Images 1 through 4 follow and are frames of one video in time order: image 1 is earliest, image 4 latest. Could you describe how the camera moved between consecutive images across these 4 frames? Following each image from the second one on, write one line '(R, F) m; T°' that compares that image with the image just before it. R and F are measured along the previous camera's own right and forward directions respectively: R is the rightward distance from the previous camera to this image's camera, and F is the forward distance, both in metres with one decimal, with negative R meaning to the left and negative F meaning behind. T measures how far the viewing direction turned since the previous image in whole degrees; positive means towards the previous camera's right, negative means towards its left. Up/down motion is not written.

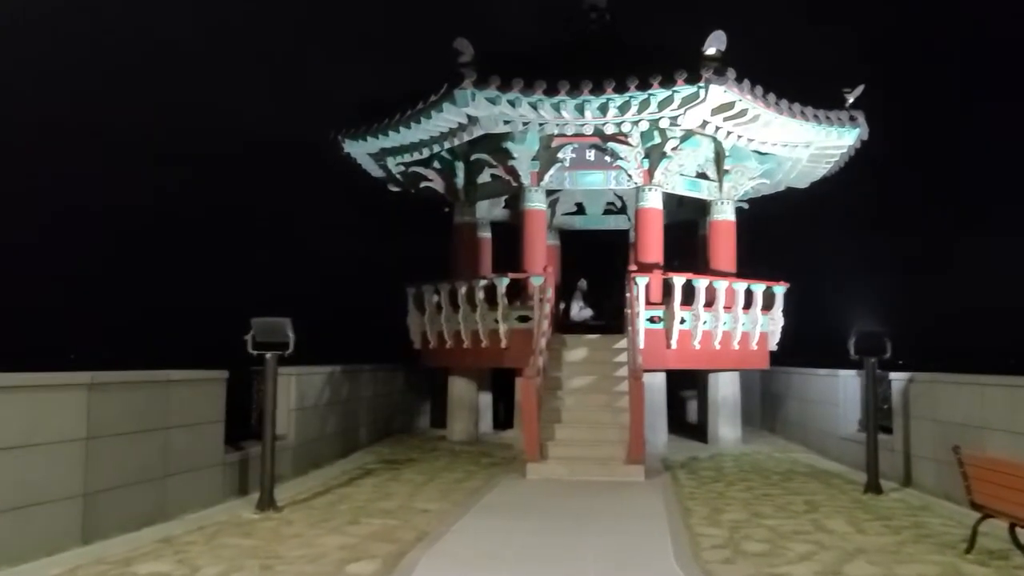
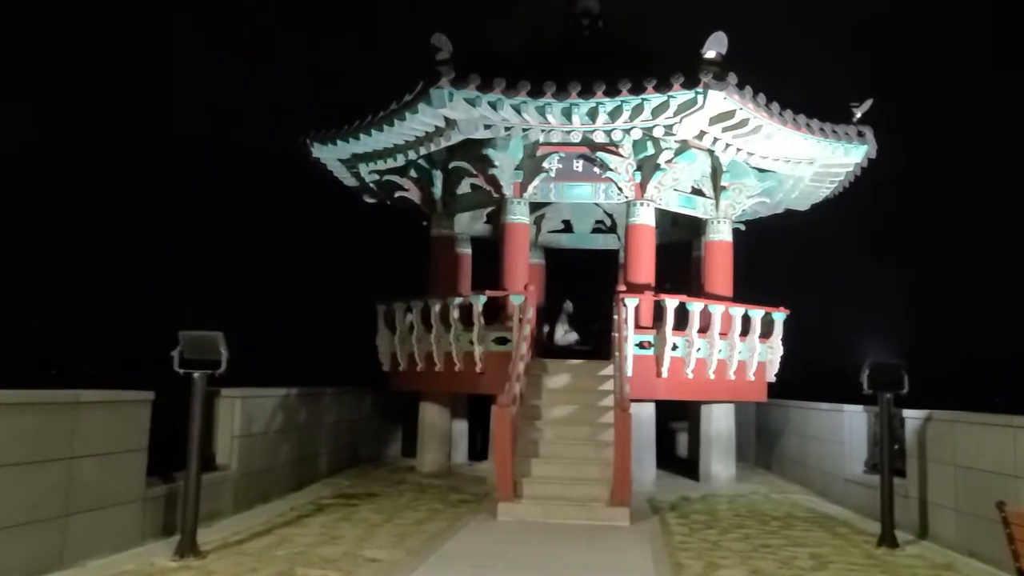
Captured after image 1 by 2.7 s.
(+0.2, +1.1) m; +1°
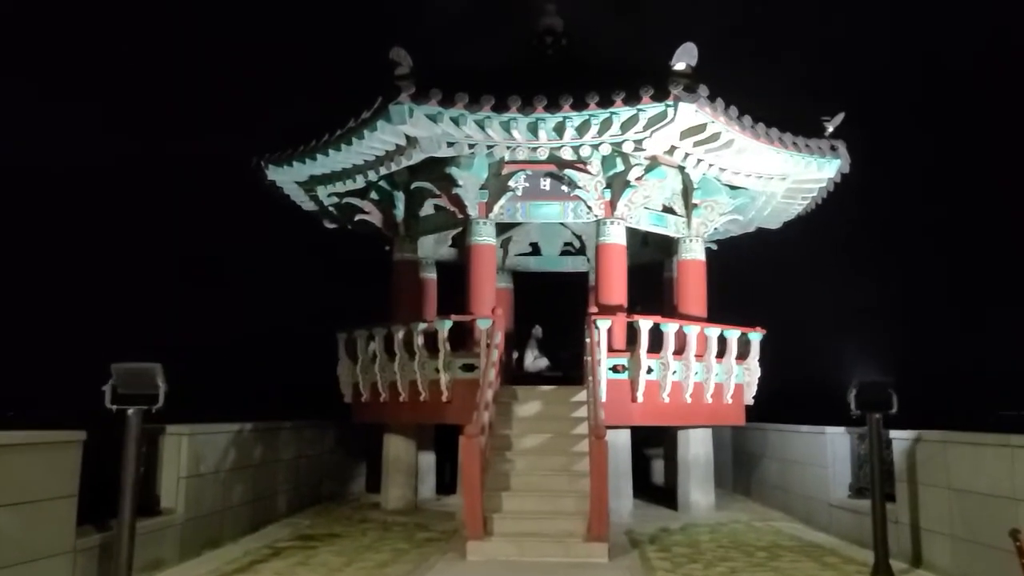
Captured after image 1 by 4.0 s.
(0.0, +0.6) m; +2°
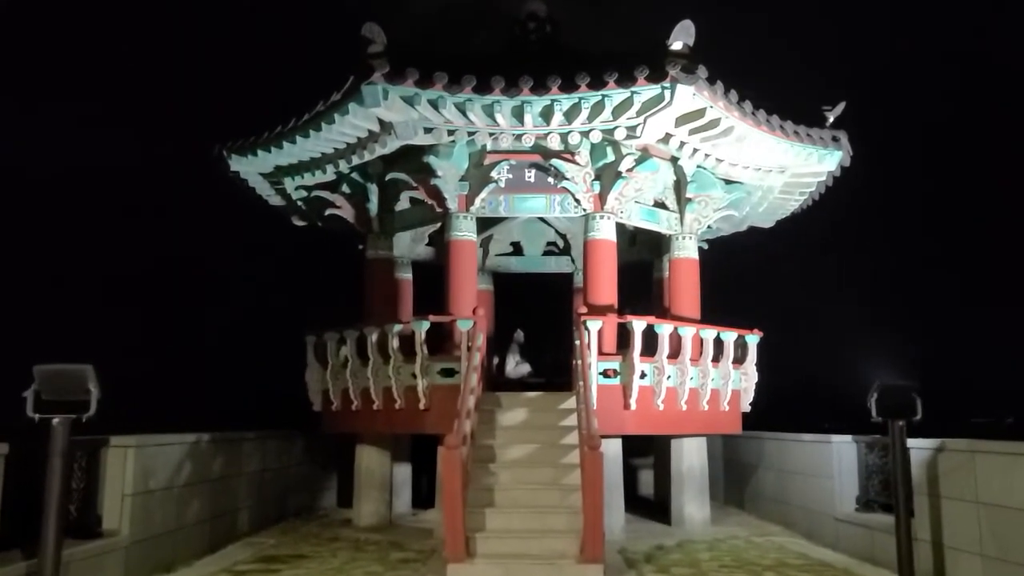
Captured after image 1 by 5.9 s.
(-0.1, +0.9) m; +2°
